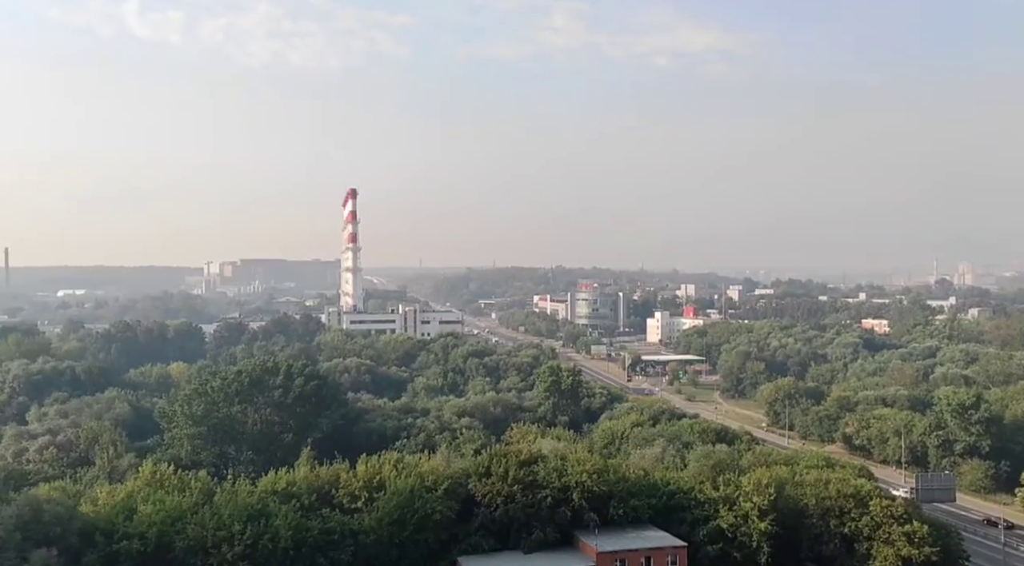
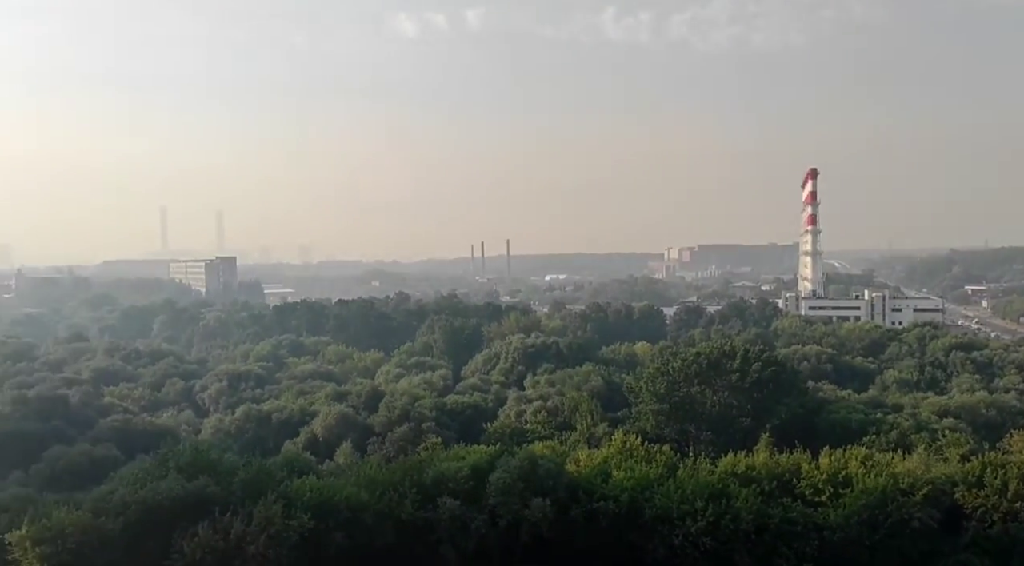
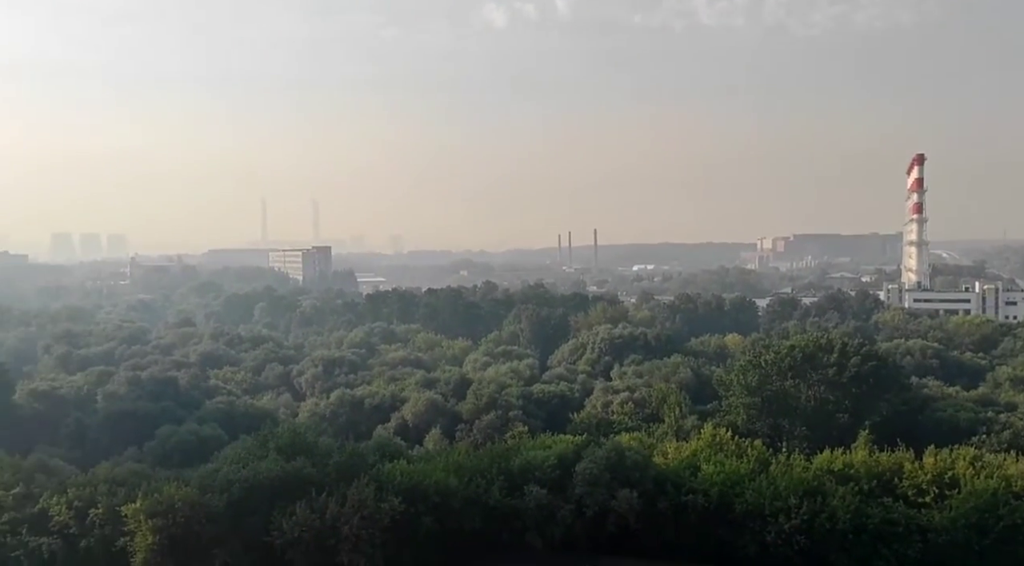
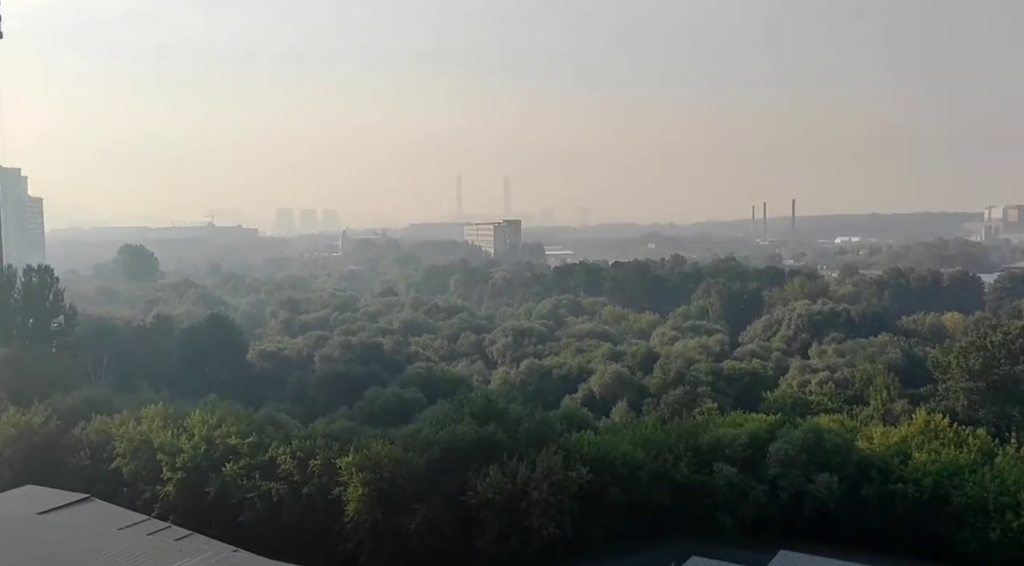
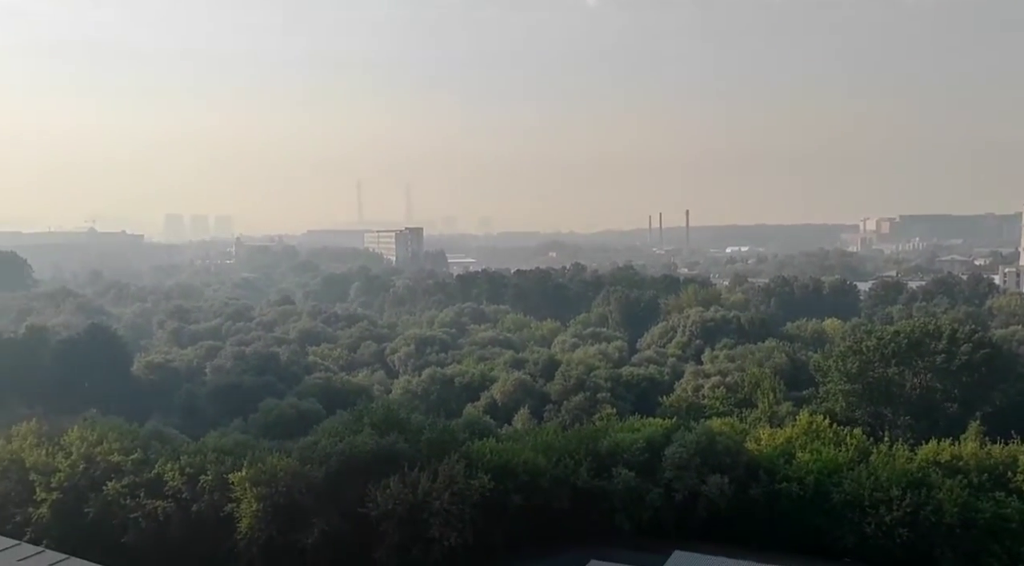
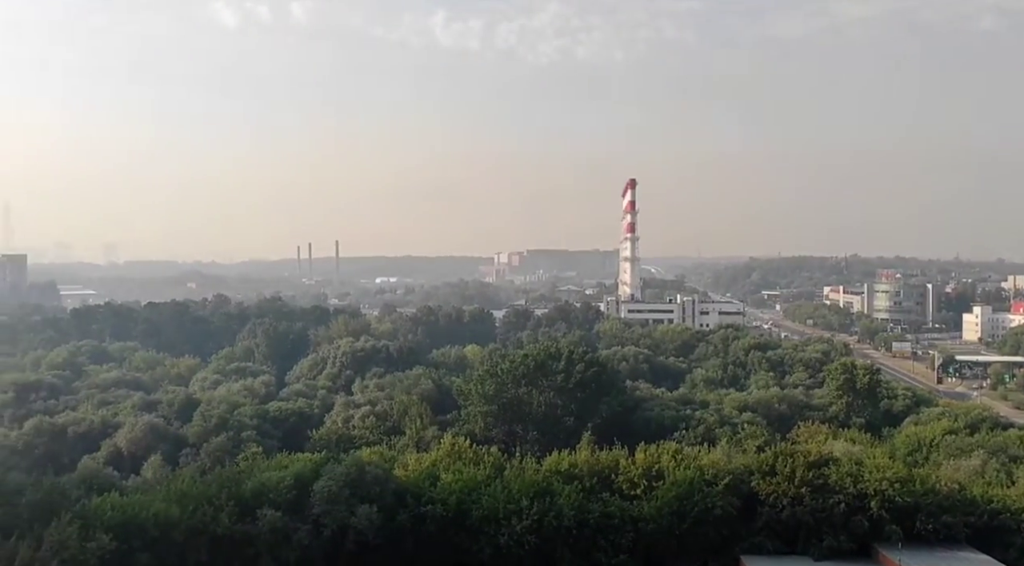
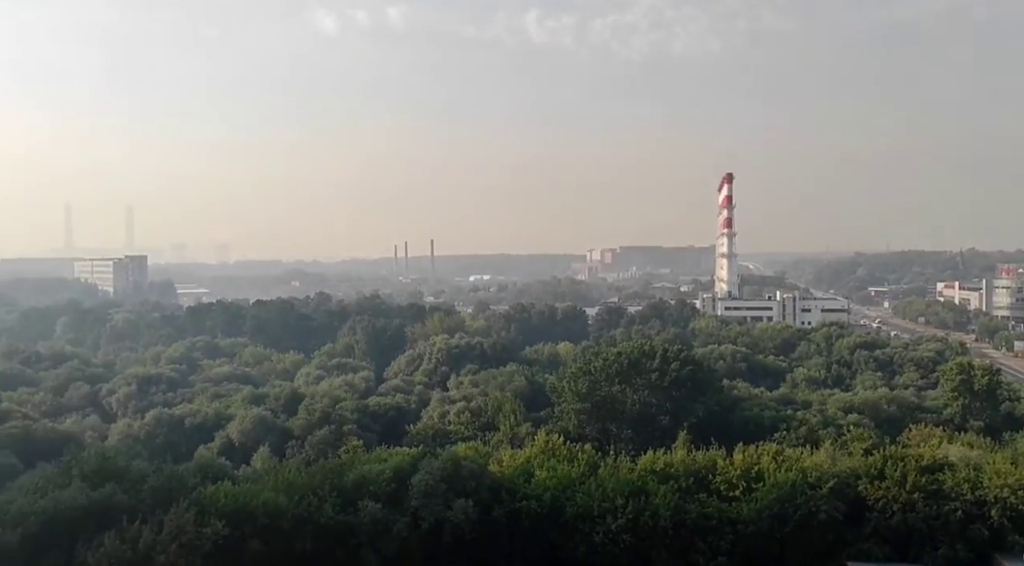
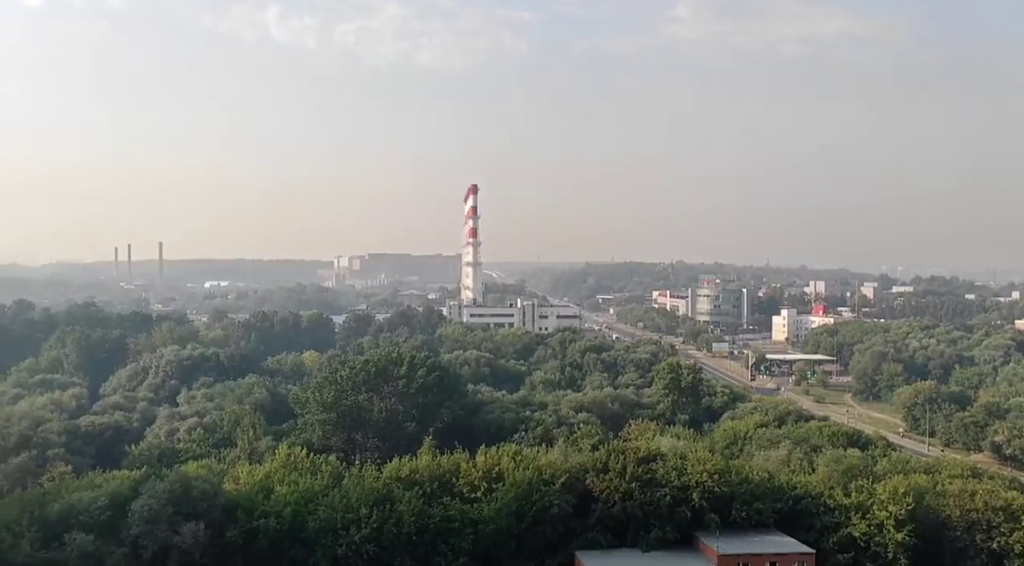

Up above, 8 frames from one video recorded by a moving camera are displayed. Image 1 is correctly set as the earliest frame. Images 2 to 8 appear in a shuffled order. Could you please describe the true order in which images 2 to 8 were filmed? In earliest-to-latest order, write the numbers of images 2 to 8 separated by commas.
8, 6, 7, 2, 3, 5, 4
